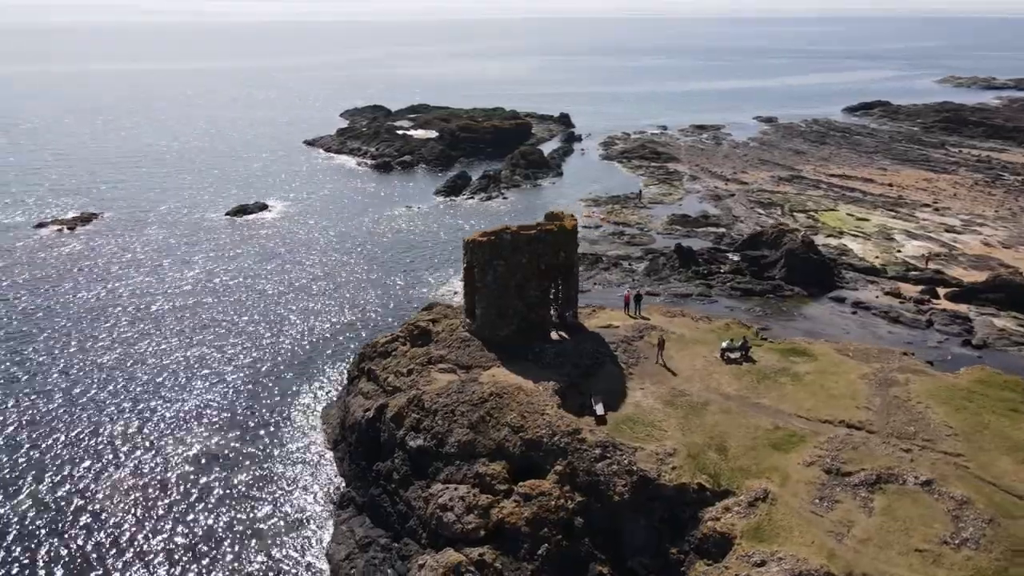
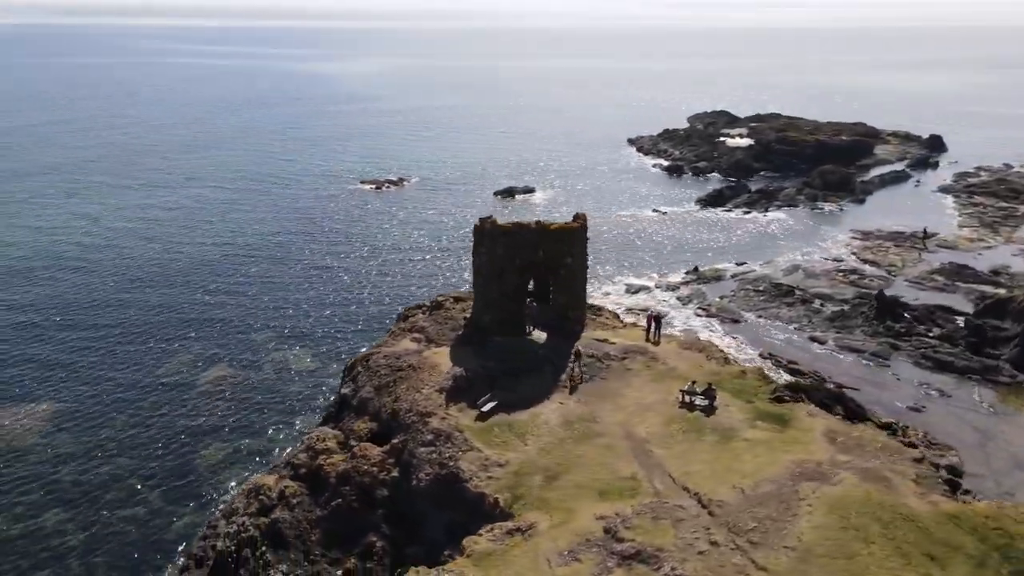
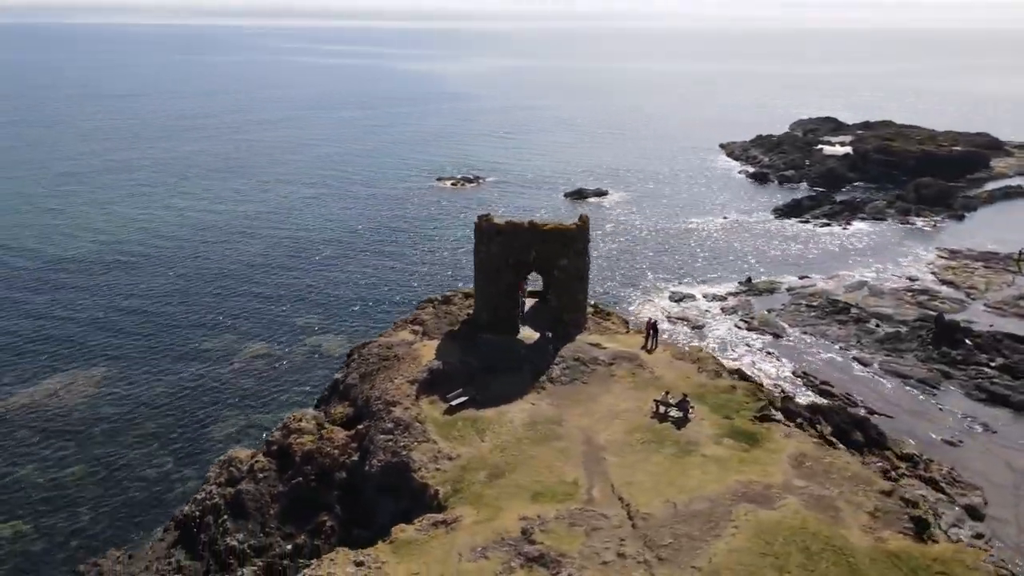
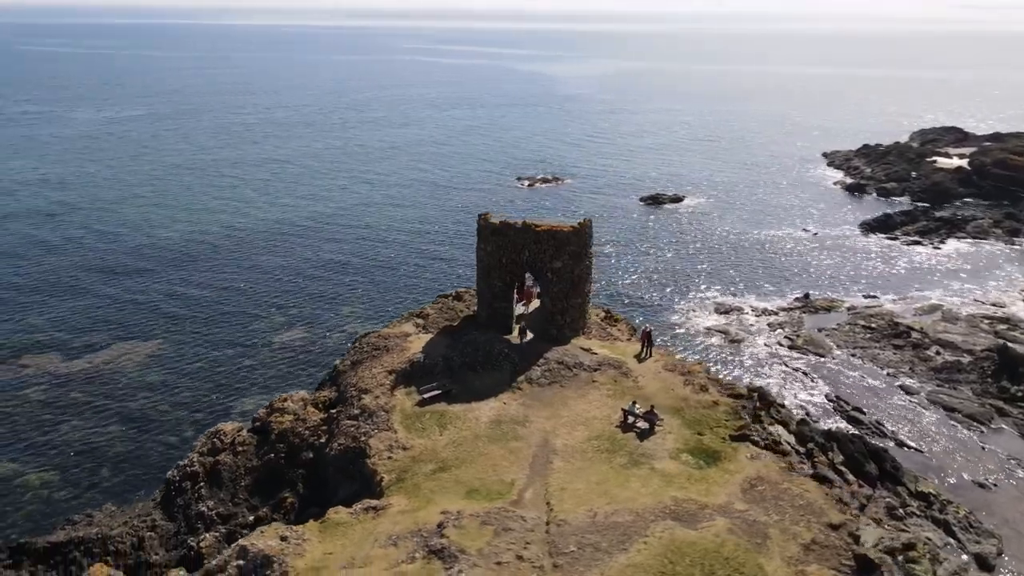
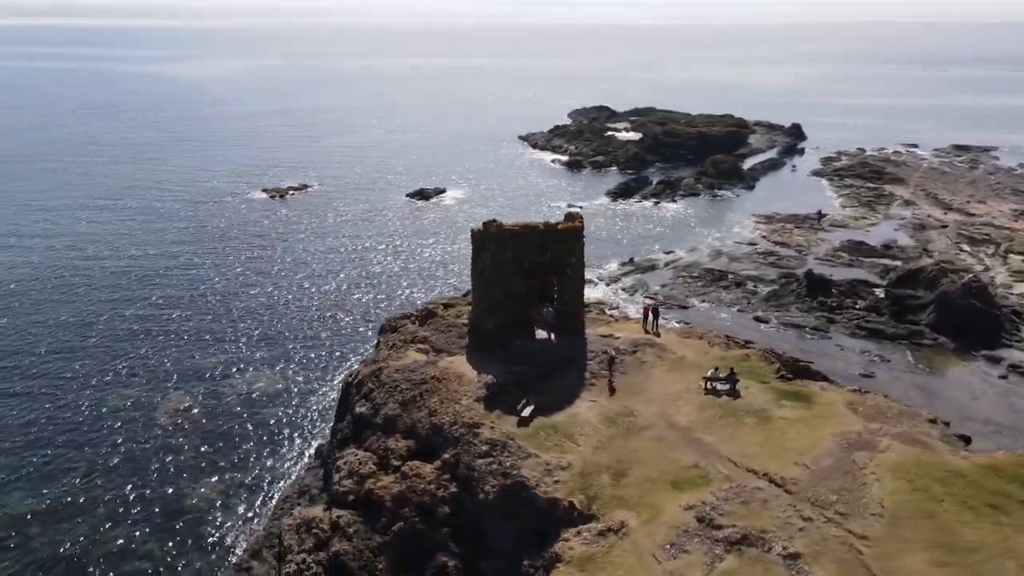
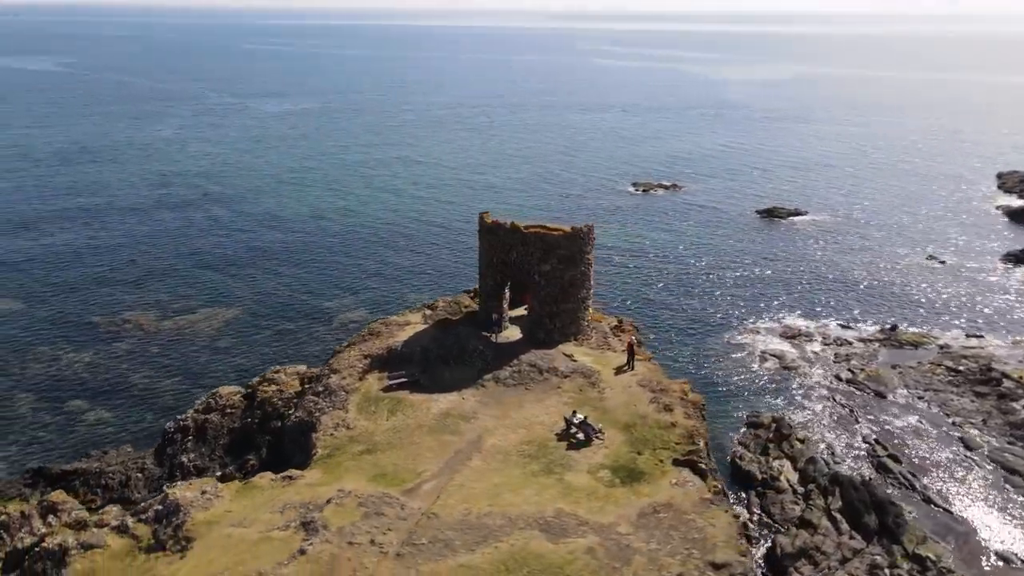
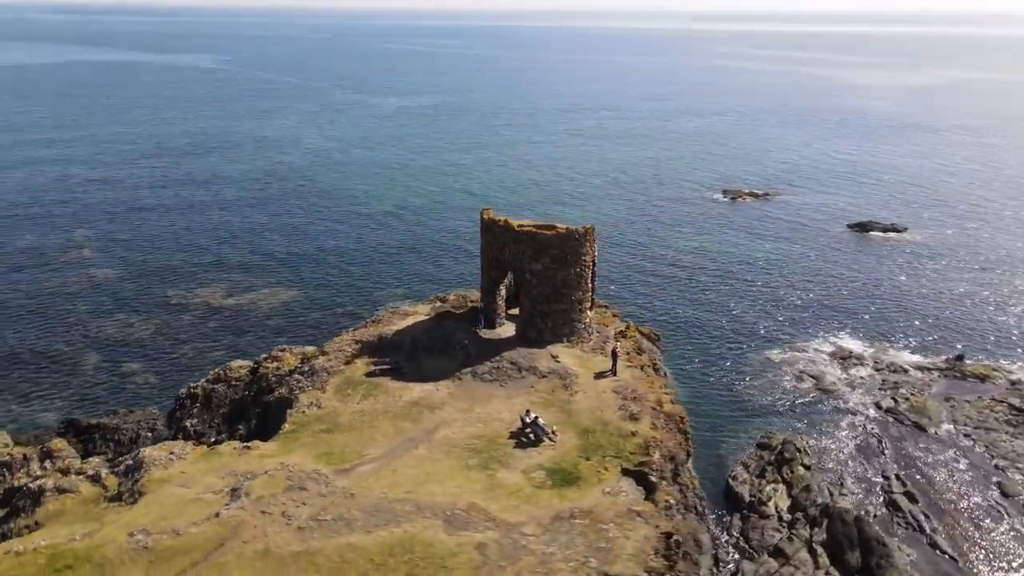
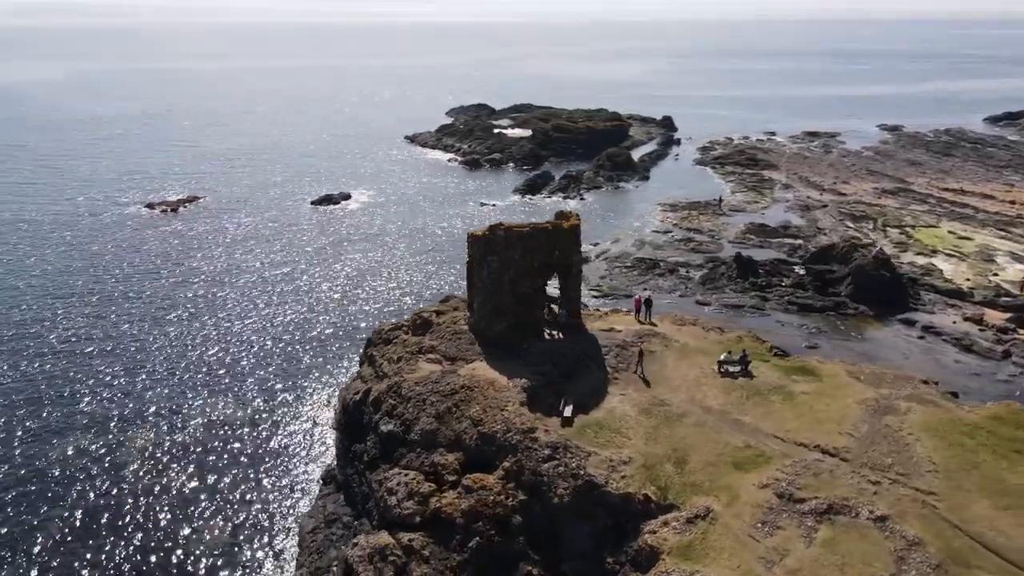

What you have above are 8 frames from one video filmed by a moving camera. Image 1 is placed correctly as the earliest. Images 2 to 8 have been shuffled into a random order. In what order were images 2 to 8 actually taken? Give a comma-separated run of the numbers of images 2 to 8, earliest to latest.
8, 5, 2, 3, 4, 6, 7
